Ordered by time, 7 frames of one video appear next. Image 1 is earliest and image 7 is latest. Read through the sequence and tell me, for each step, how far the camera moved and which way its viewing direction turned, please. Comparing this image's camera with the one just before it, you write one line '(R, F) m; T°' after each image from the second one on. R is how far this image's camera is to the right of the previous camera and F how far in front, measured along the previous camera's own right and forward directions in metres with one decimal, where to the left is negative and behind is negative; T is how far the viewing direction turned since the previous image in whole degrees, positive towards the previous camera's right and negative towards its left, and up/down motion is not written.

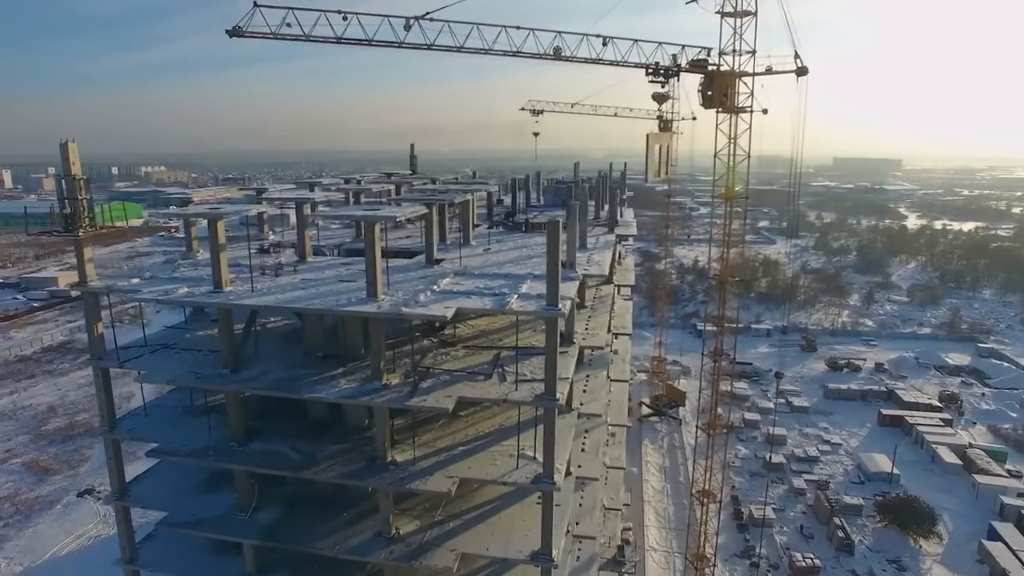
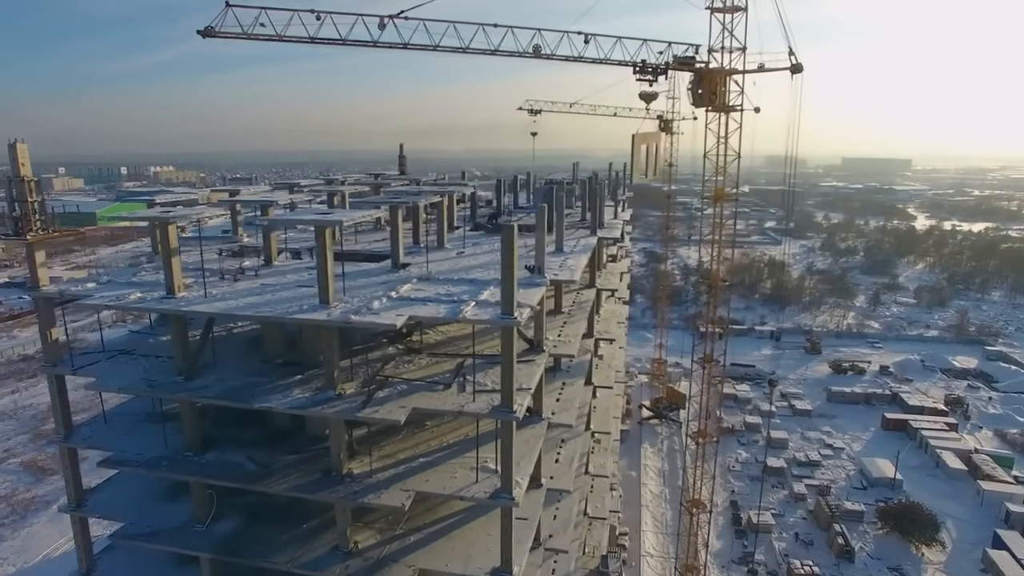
(+0.6, +0.3) m; -1°
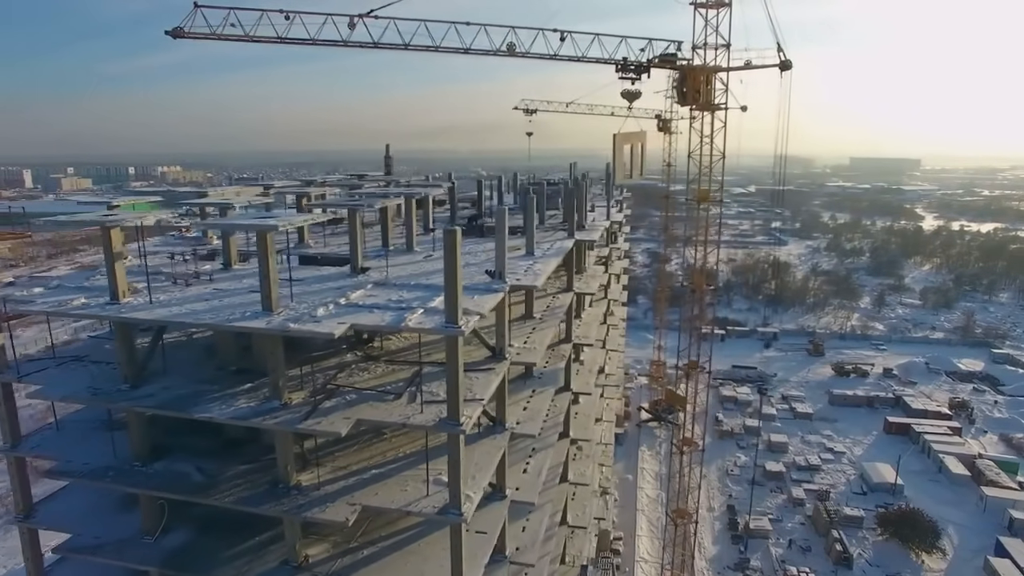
(+0.6, +0.3) m; -1°
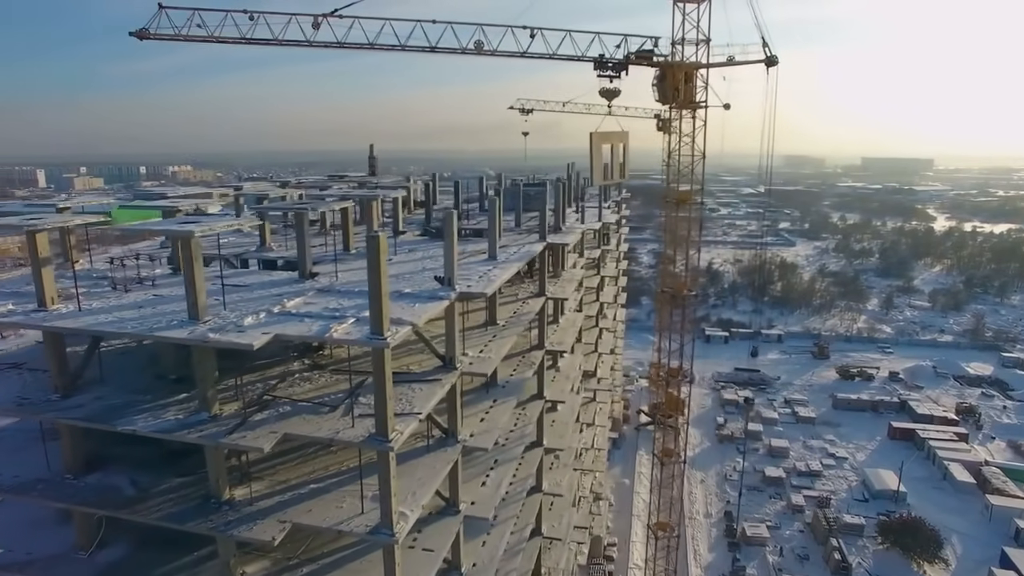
(+0.8, +0.4) m; -1°
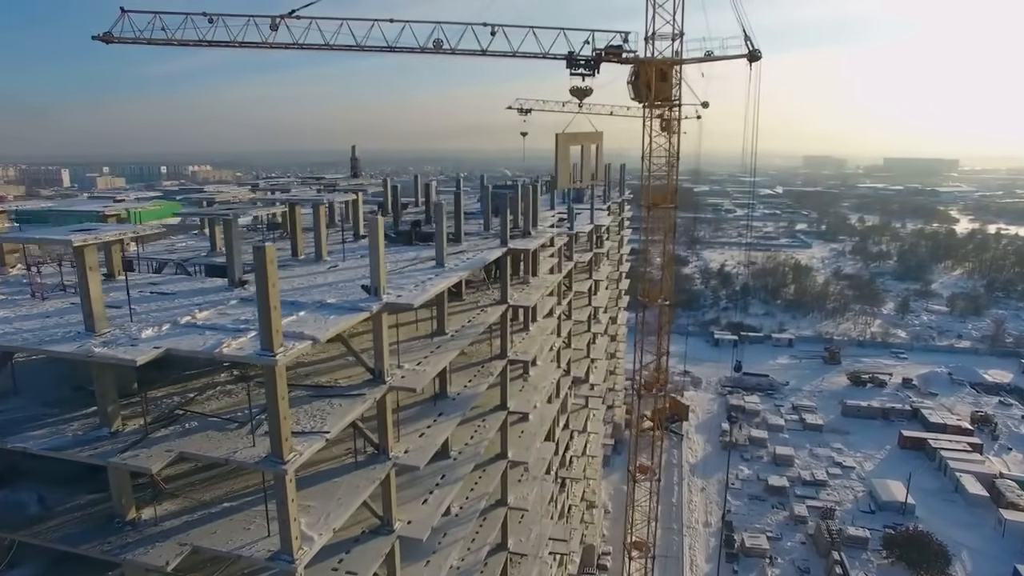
(+1.0, +0.4) m; -2°
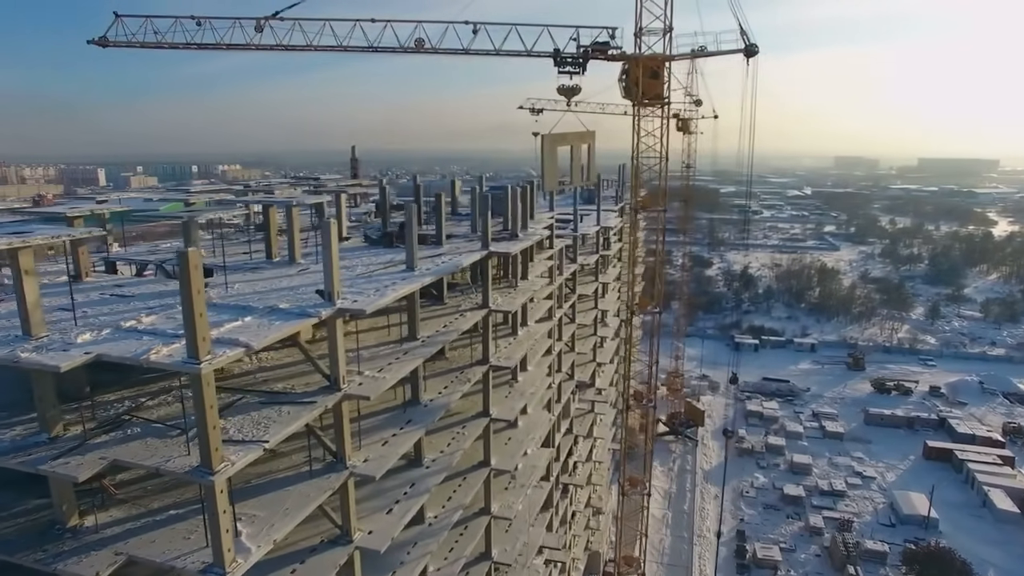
(+0.8, +0.3) m; -2°
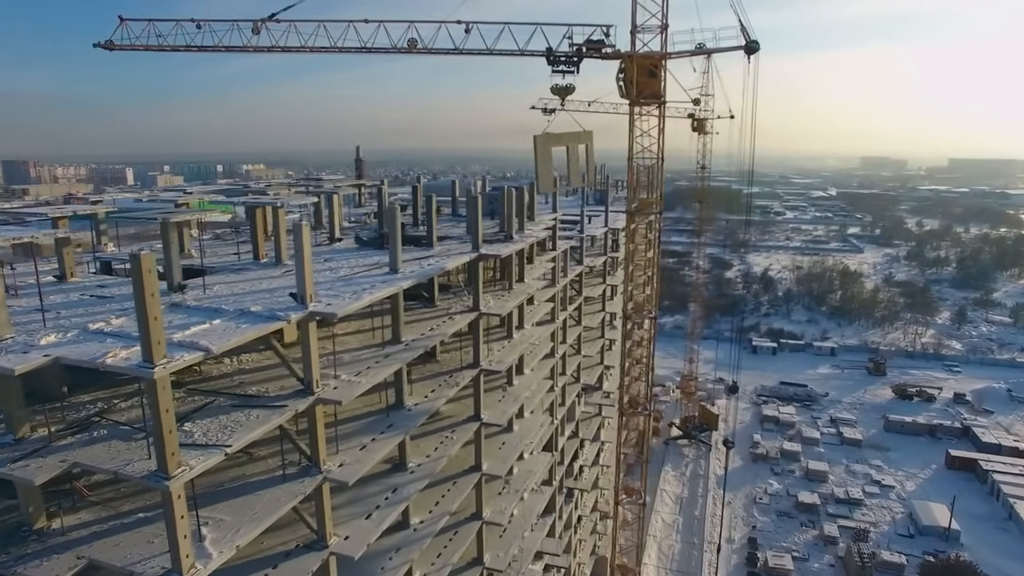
(+0.5, +0.2) m; -2°
